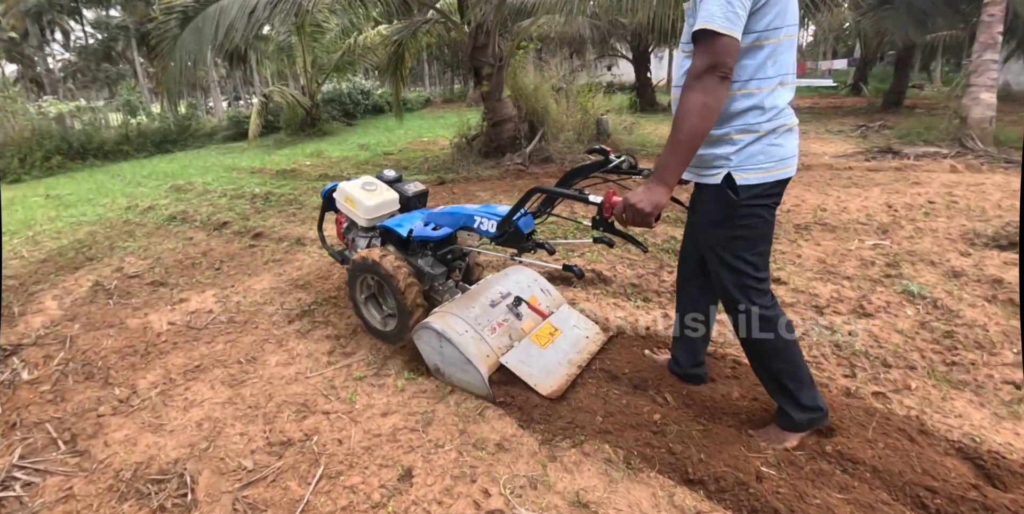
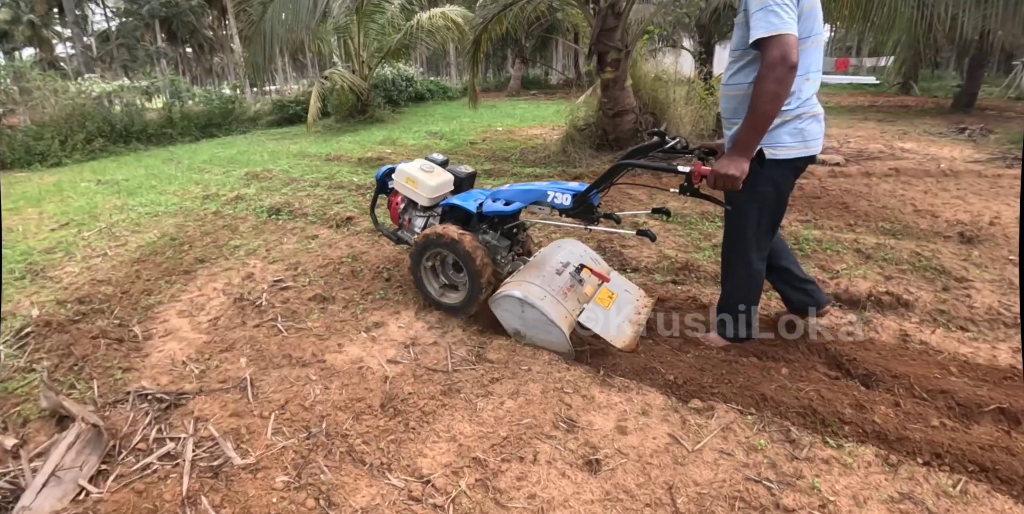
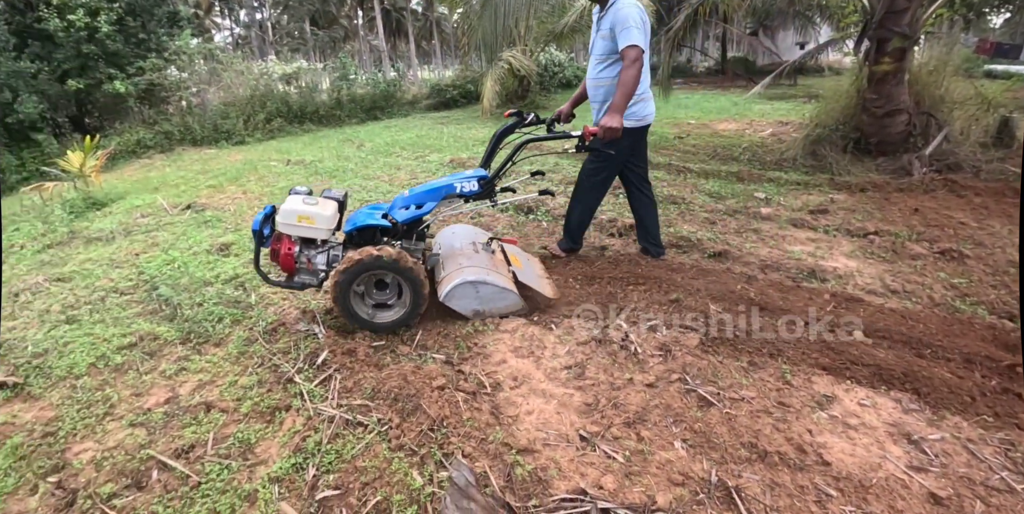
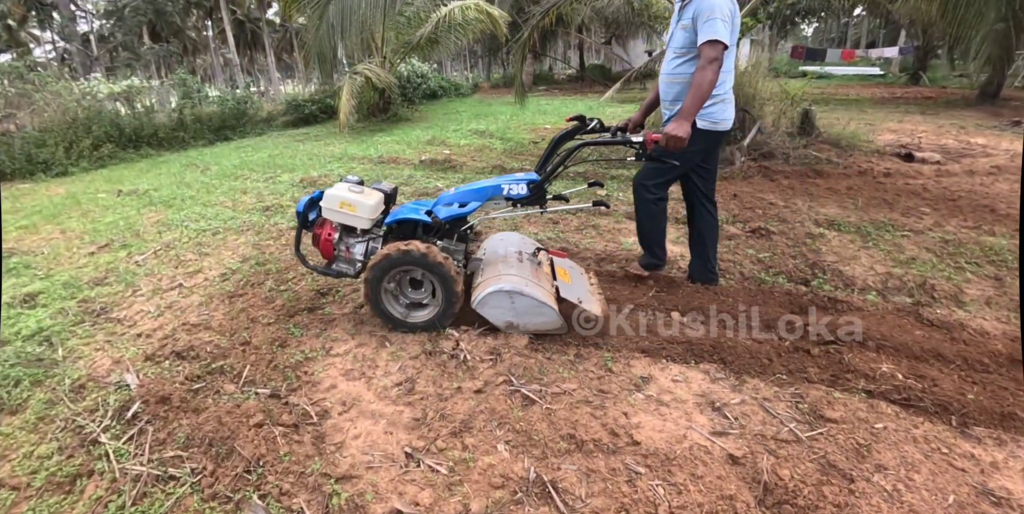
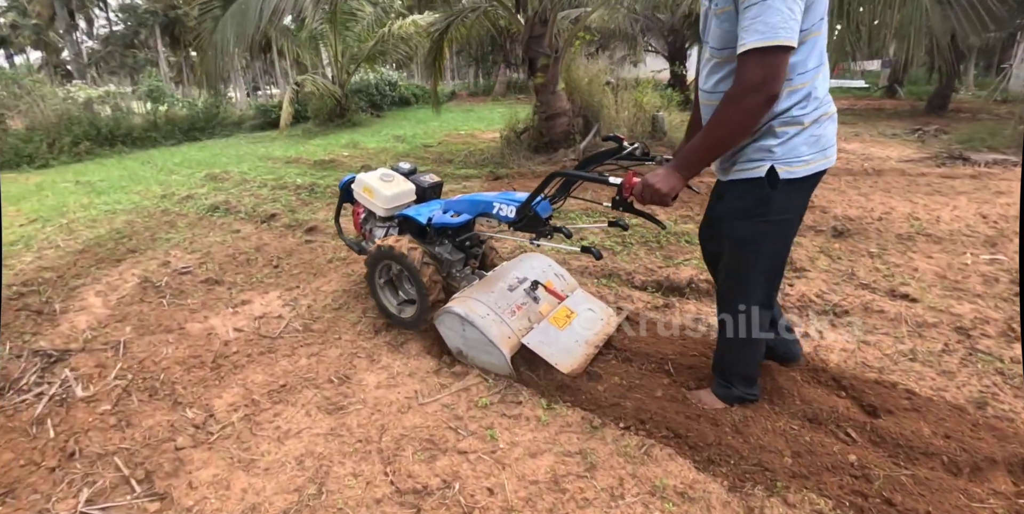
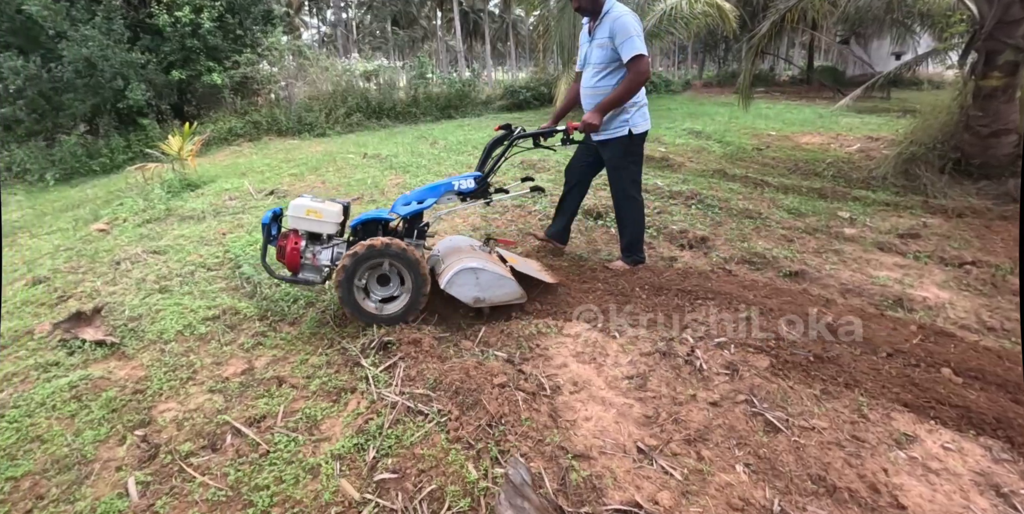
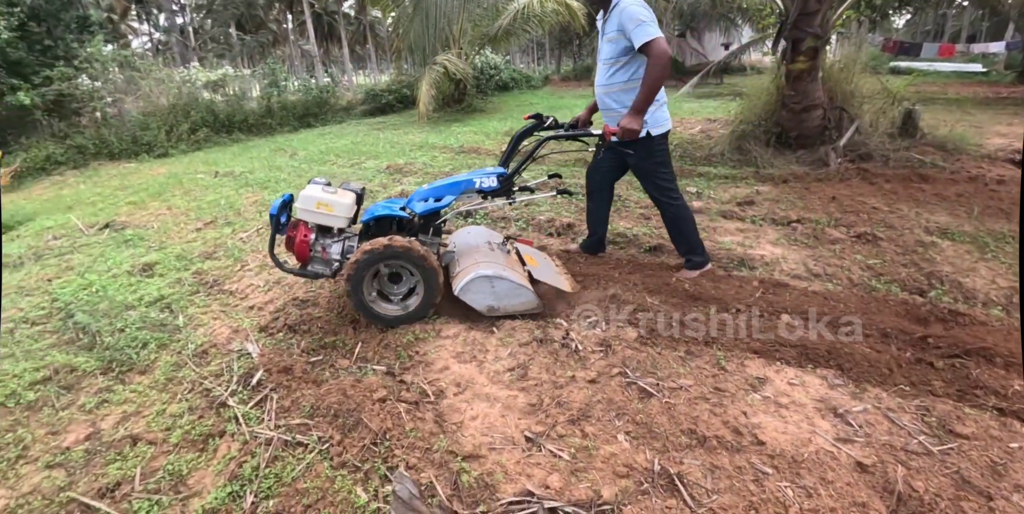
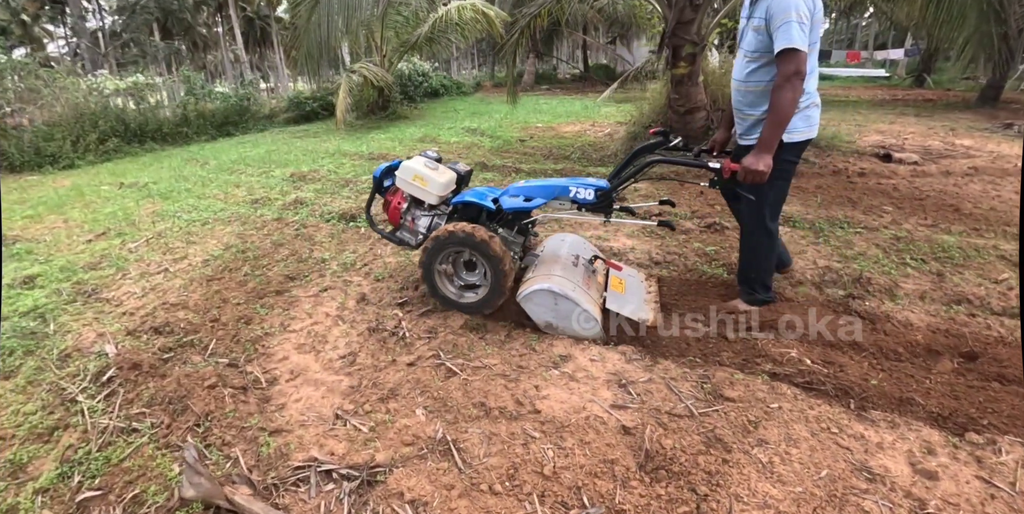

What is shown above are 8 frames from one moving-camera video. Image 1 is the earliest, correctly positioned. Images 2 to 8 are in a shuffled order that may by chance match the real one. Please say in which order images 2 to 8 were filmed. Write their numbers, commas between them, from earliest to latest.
5, 2, 8, 4, 7, 3, 6
